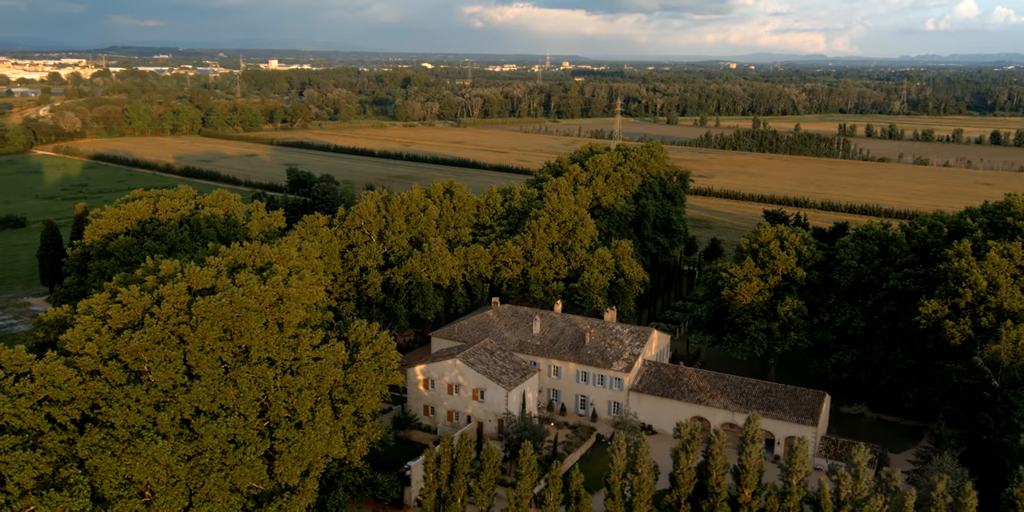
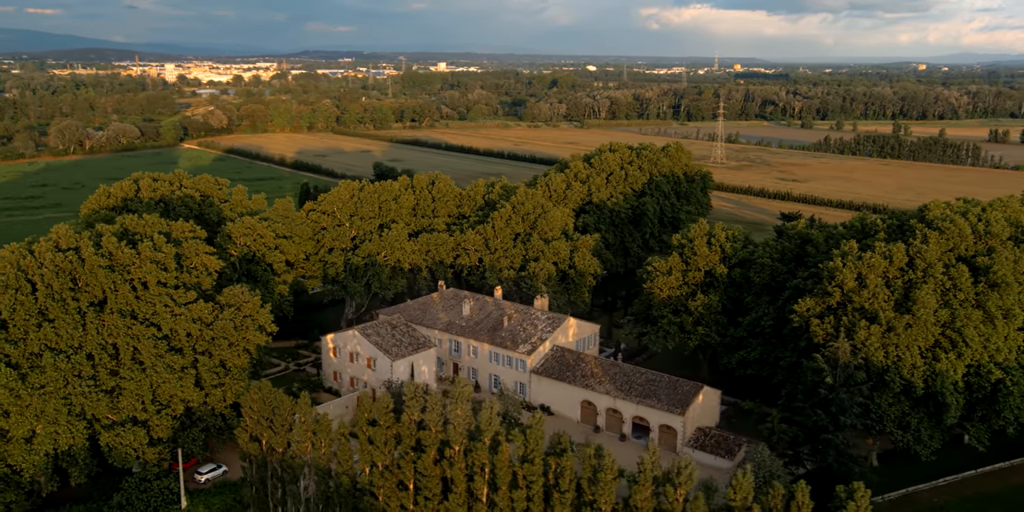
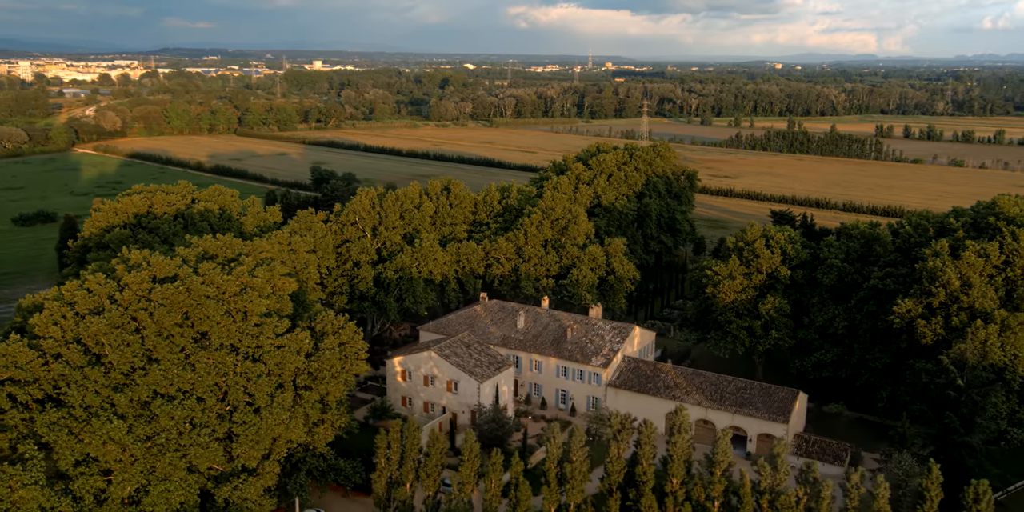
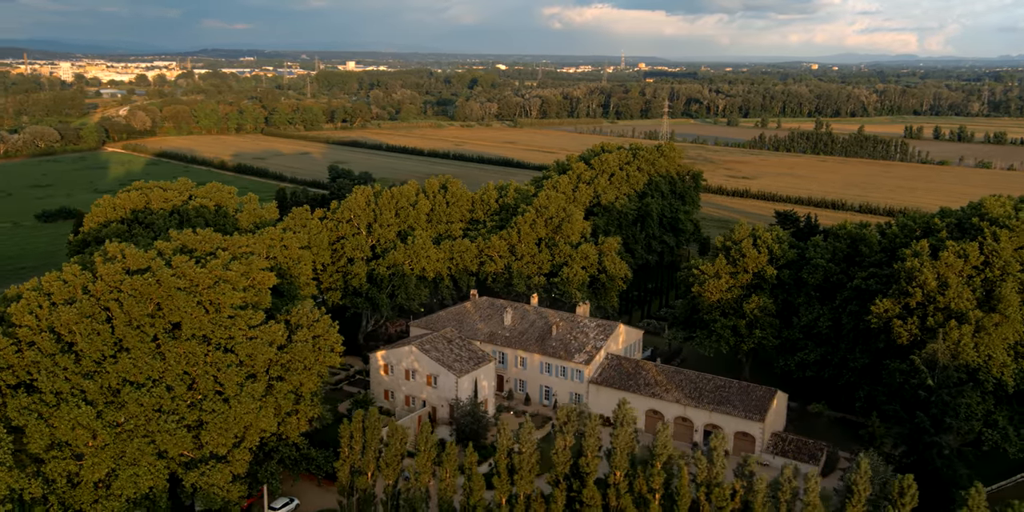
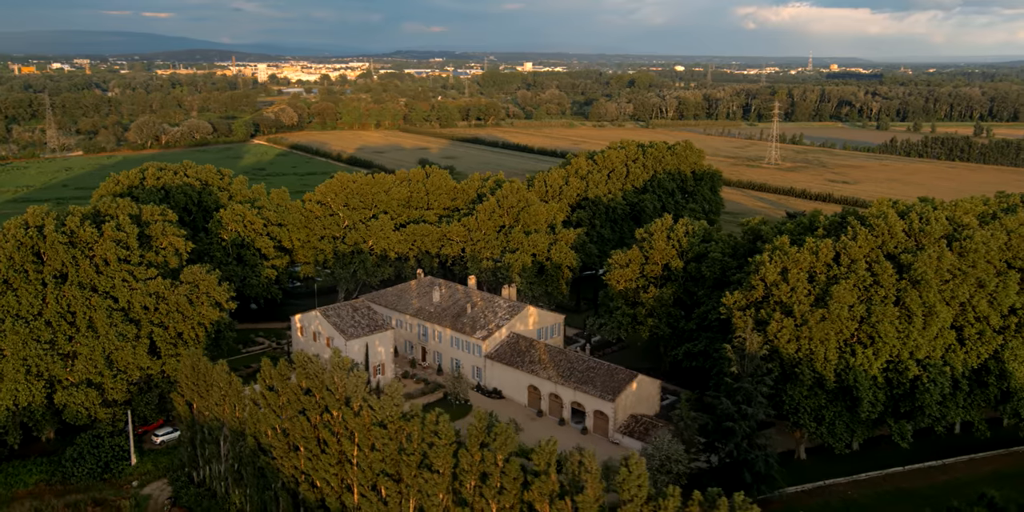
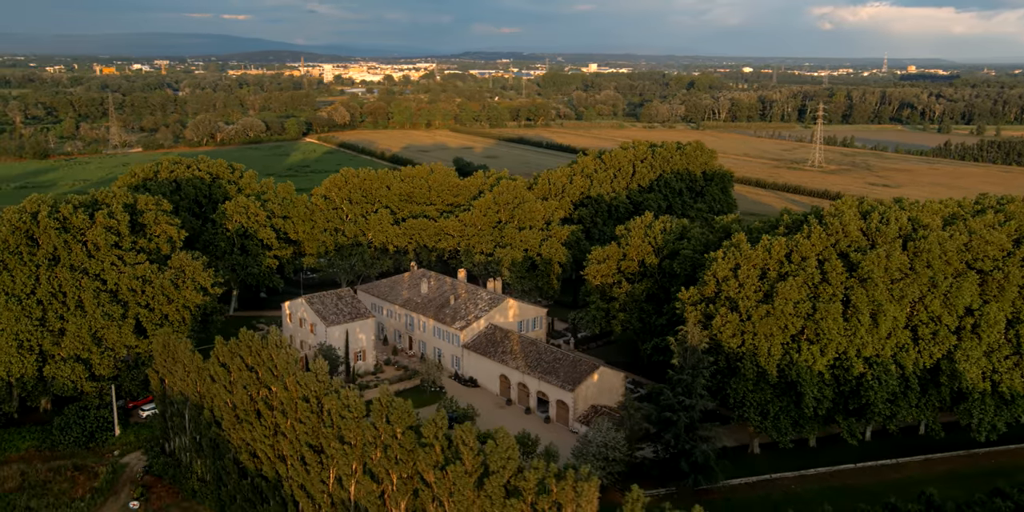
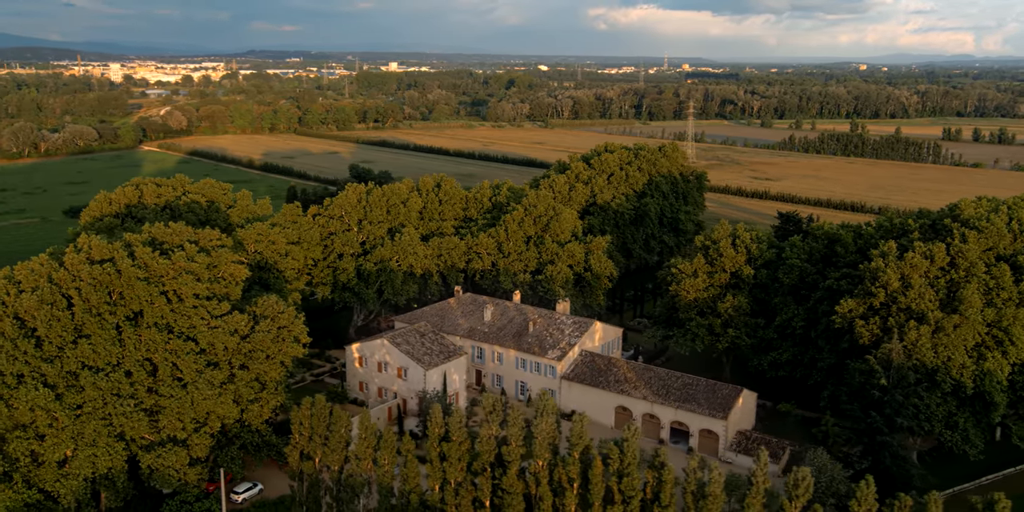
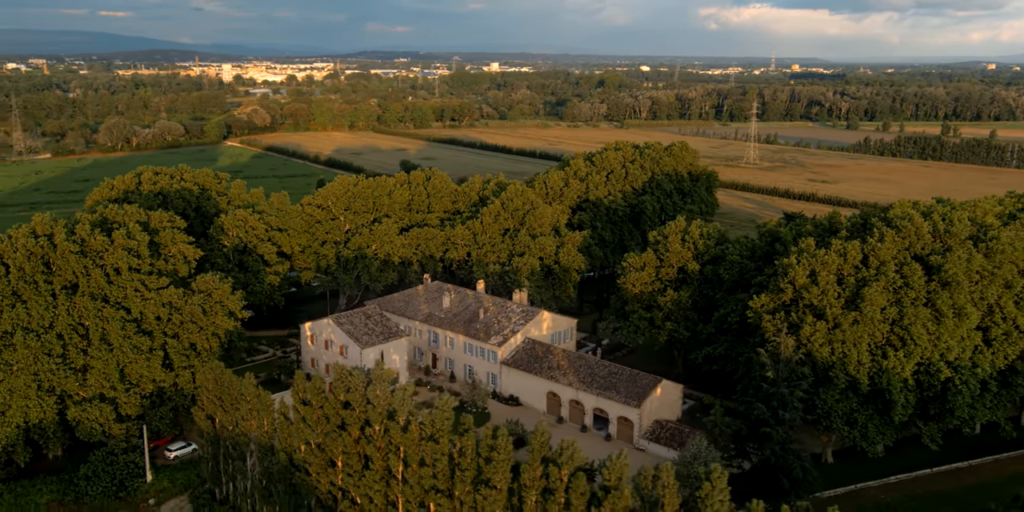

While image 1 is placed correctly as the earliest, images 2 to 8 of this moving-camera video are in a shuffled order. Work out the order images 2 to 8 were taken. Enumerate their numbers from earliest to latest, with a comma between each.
3, 4, 7, 2, 8, 5, 6
